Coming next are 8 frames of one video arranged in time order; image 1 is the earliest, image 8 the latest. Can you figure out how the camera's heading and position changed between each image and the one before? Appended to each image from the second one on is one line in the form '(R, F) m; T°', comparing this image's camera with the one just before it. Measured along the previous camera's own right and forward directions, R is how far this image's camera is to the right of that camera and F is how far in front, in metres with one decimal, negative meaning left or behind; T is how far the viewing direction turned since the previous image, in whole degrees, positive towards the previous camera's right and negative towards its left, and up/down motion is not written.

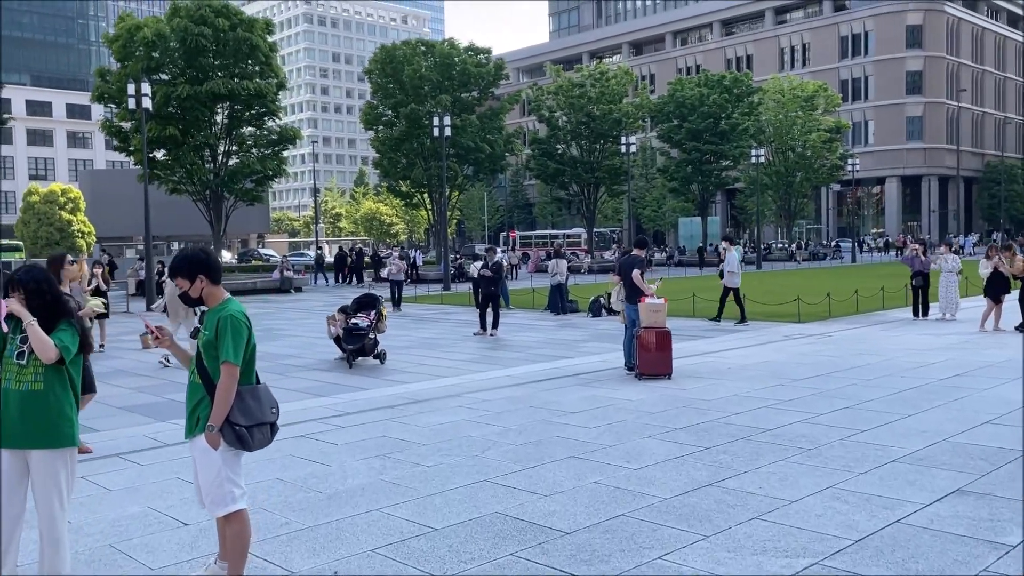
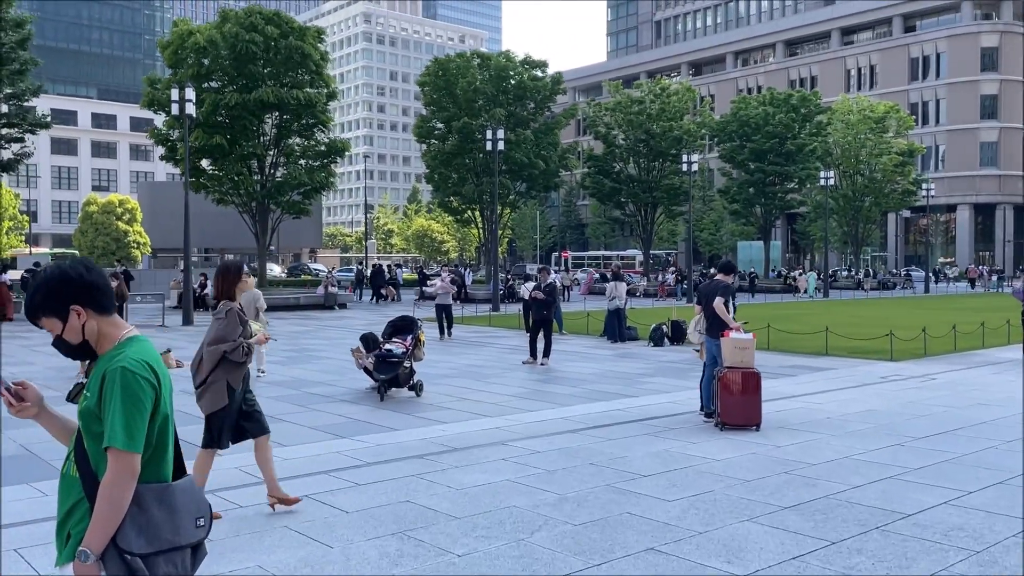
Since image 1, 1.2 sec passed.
(-0.1, +1.8) m; -3°
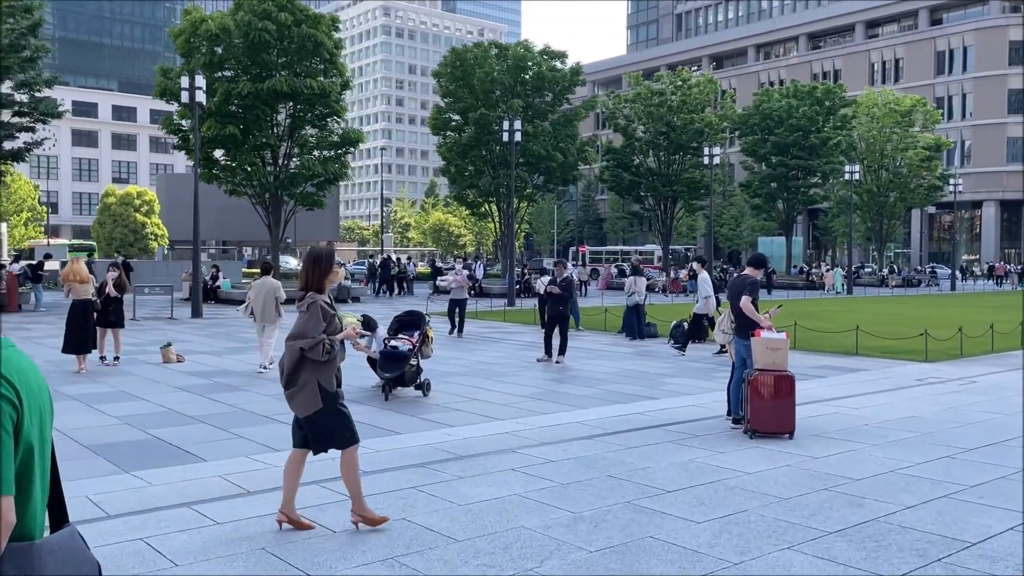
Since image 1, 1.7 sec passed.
(+0.1, +0.7) m; -1°
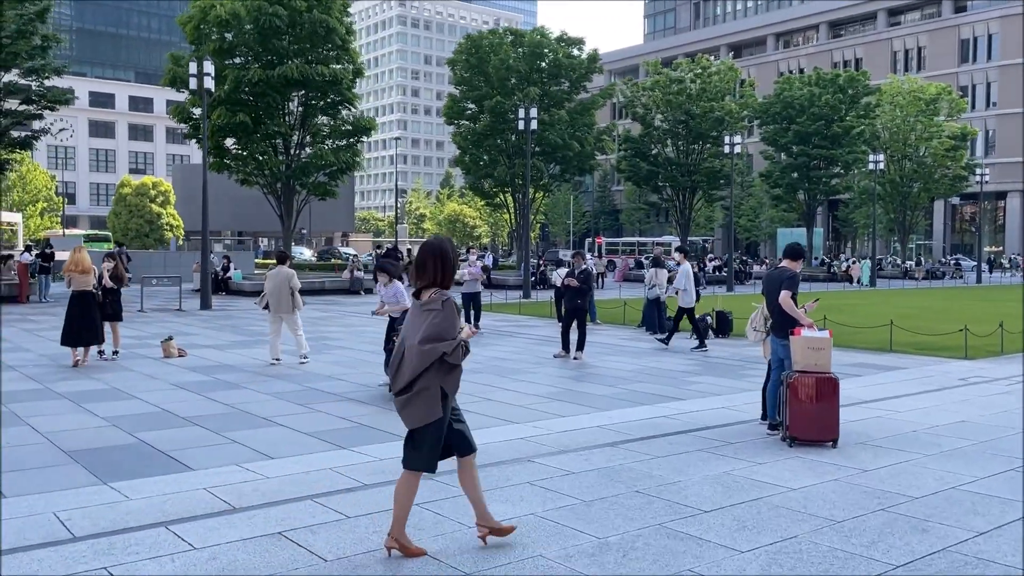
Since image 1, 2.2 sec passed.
(0.0, +0.7) m; -1°
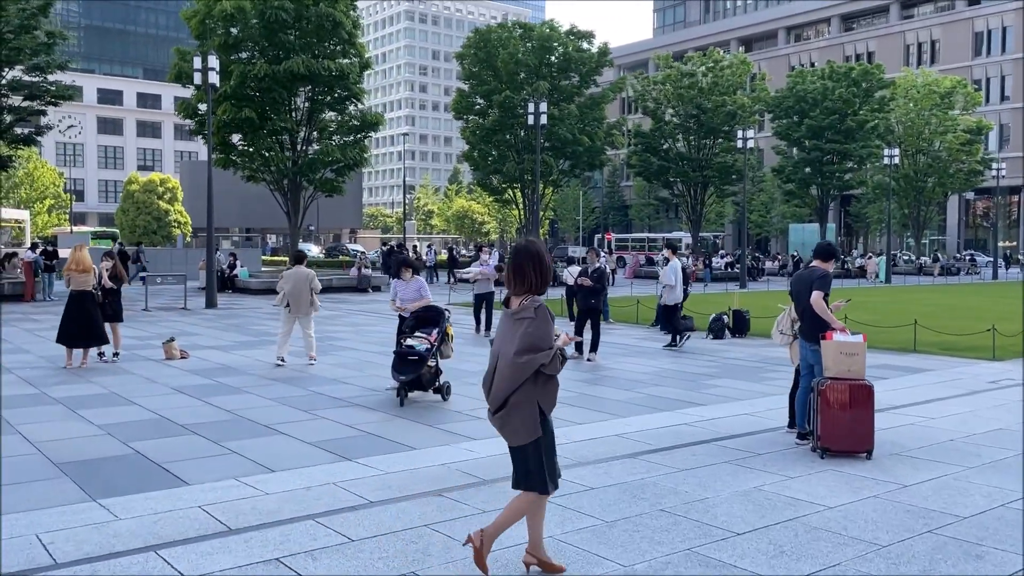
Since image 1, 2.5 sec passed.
(0.0, +0.5) m; -1°
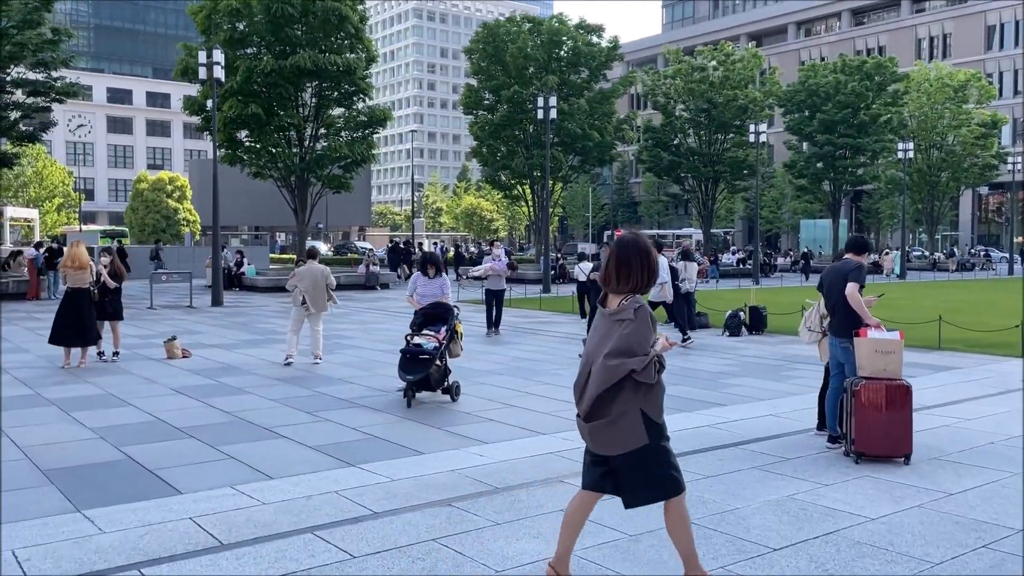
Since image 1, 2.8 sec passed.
(0.0, +0.4) m; -1°
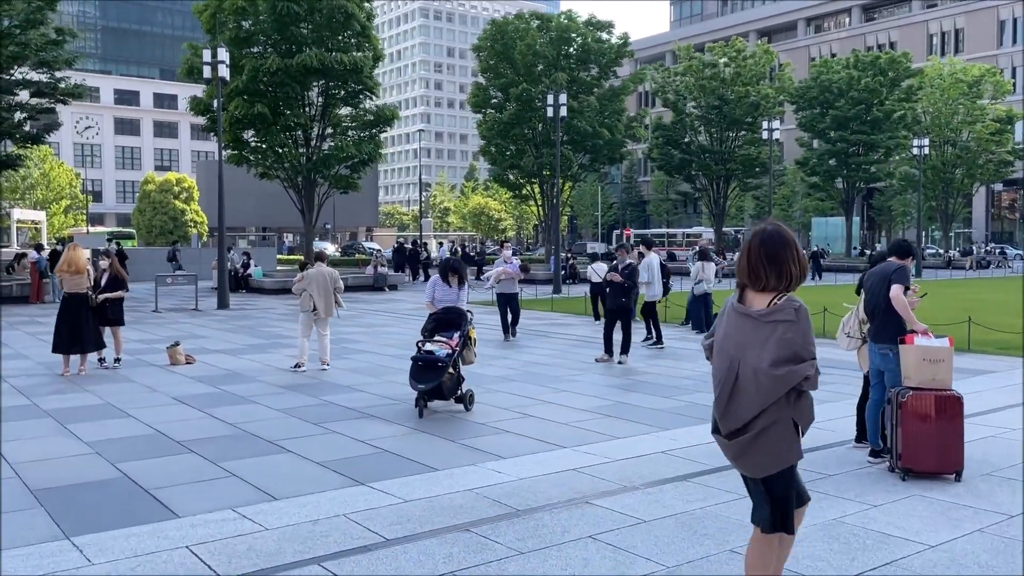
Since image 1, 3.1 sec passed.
(-0.1, +0.5) m; -1°
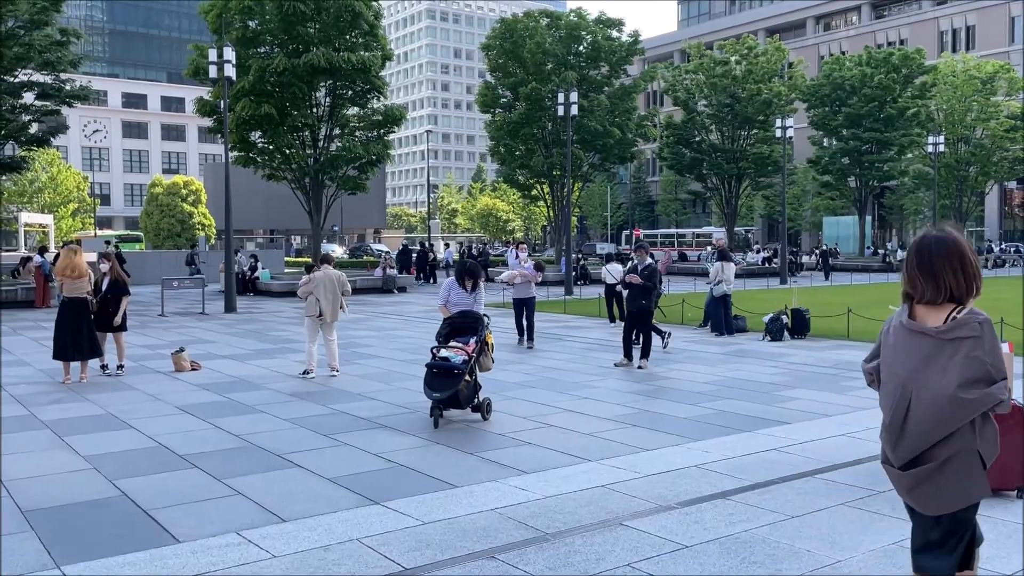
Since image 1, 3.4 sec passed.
(-0.1, +0.5) m; -1°
